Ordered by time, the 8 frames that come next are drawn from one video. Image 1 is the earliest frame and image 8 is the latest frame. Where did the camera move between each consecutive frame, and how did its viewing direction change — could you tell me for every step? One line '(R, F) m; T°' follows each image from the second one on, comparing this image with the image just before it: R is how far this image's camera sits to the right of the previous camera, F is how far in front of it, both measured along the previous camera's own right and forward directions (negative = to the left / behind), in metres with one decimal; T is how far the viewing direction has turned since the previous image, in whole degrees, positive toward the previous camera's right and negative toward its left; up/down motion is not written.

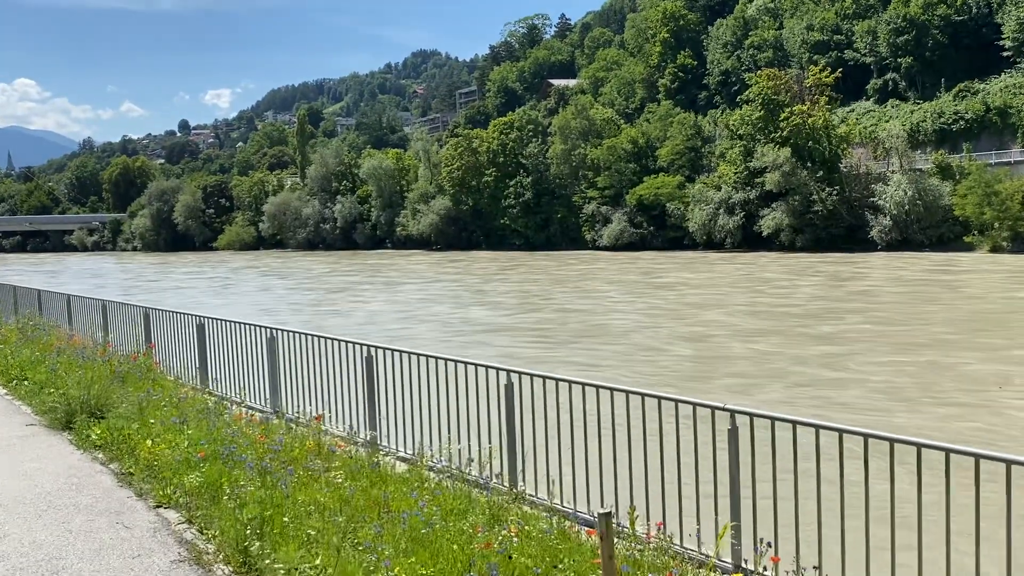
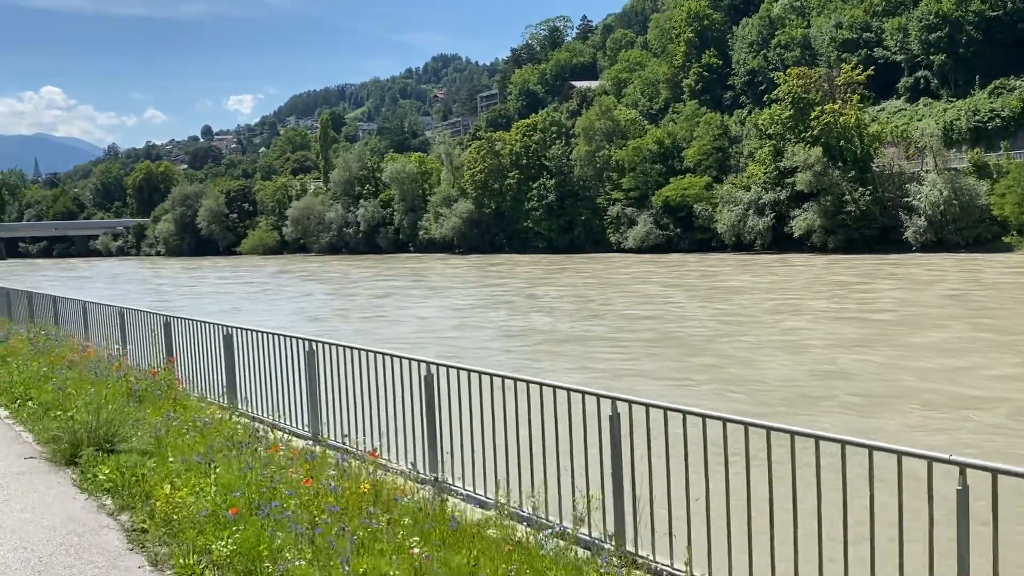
(-0.4, +1.1) m; -1°
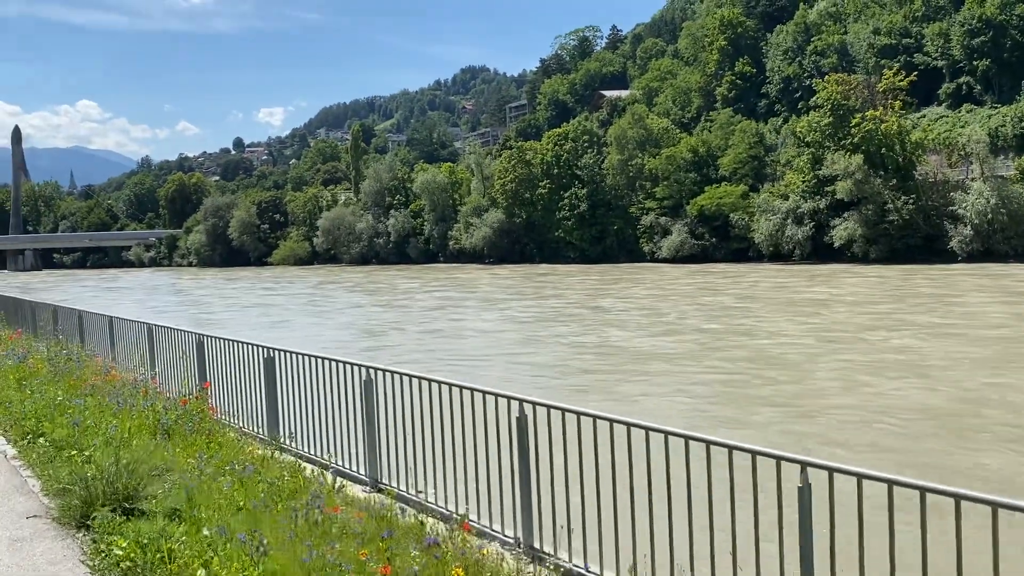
(-0.4, +1.1) m; -2°
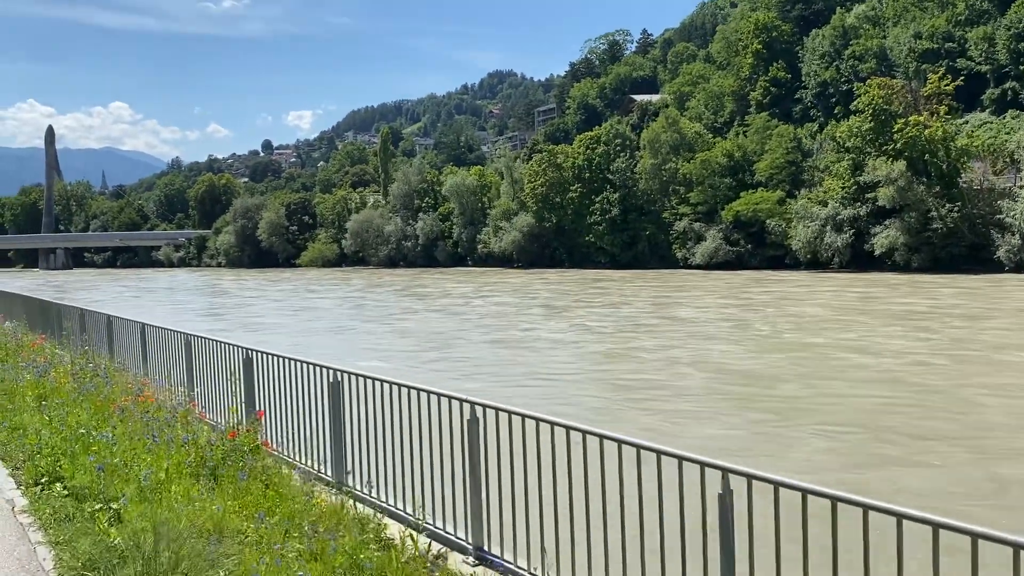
(-0.6, +1.2) m; -2°
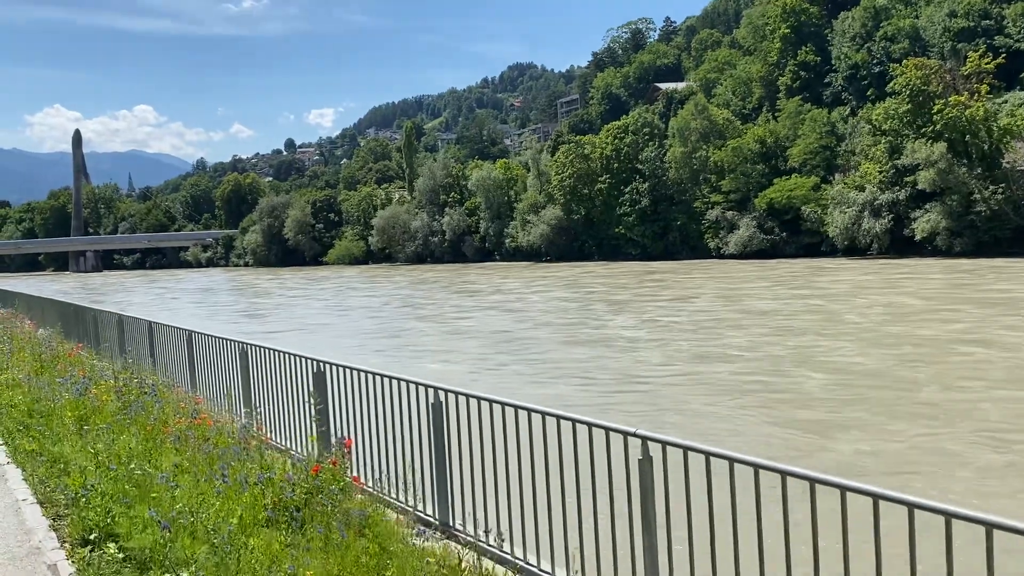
(-0.5, +0.9) m; -2°
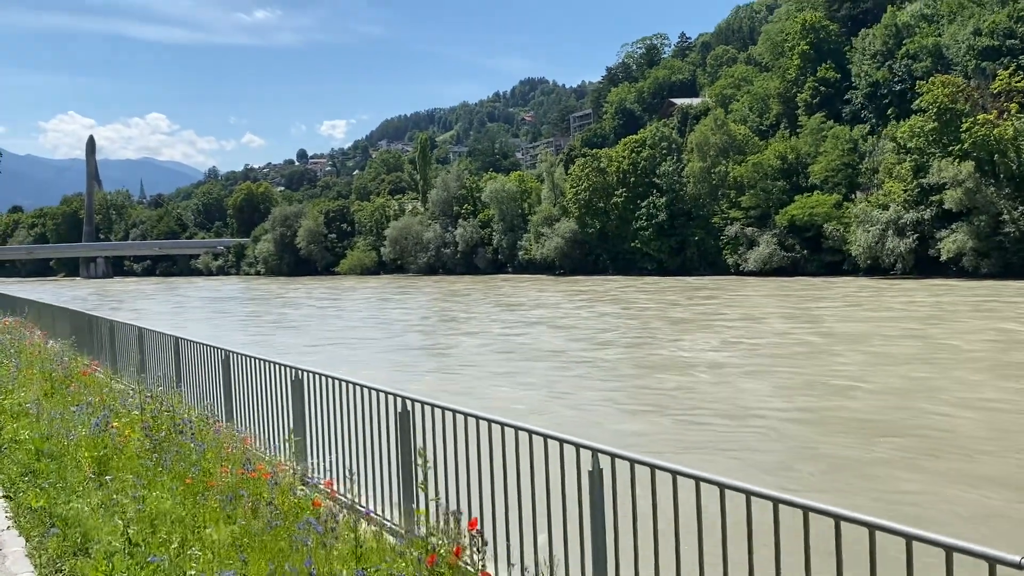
(-0.6, +1.1) m; -1°
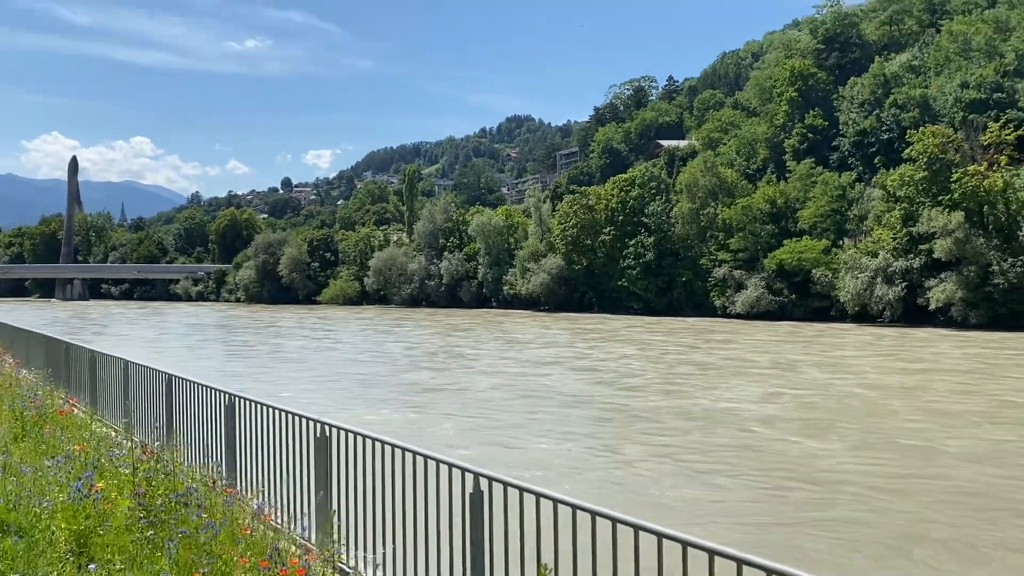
(-0.5, +0.9) m; +1°
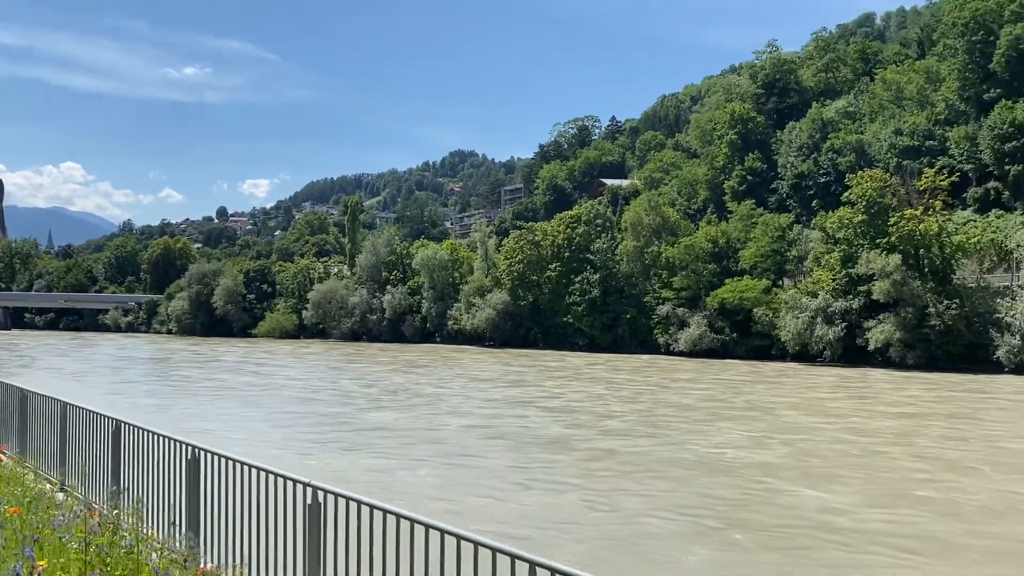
(-0.5, +0.8) m; +4°
